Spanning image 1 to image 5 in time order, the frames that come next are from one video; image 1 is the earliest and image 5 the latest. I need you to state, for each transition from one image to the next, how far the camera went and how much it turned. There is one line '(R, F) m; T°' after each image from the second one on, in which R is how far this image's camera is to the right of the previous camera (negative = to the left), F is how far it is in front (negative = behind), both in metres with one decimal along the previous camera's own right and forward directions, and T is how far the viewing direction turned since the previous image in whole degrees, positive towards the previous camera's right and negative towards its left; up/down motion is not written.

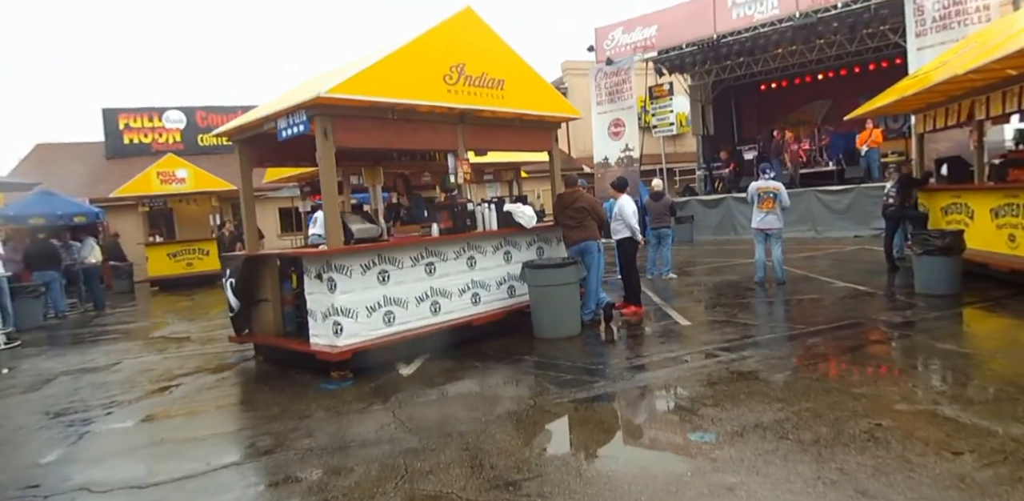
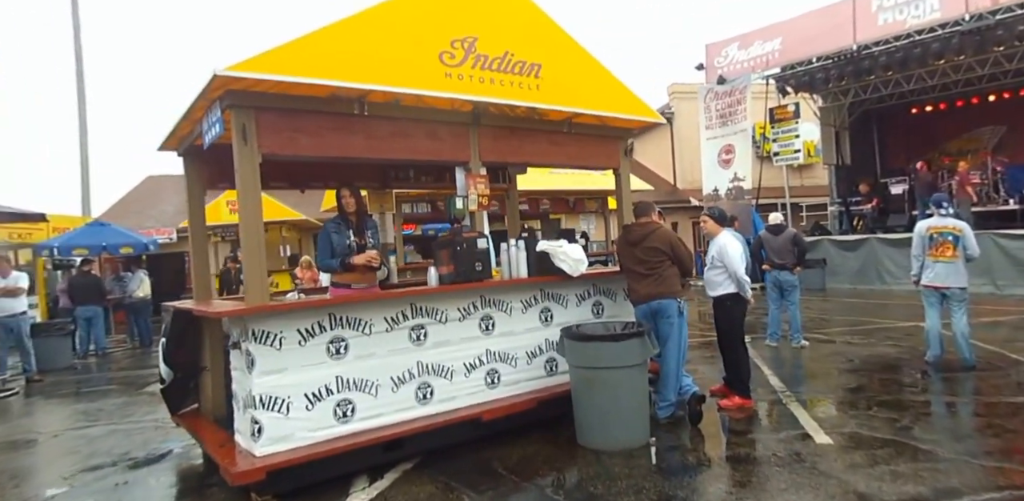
(+0.6, +2.3) m; -11°
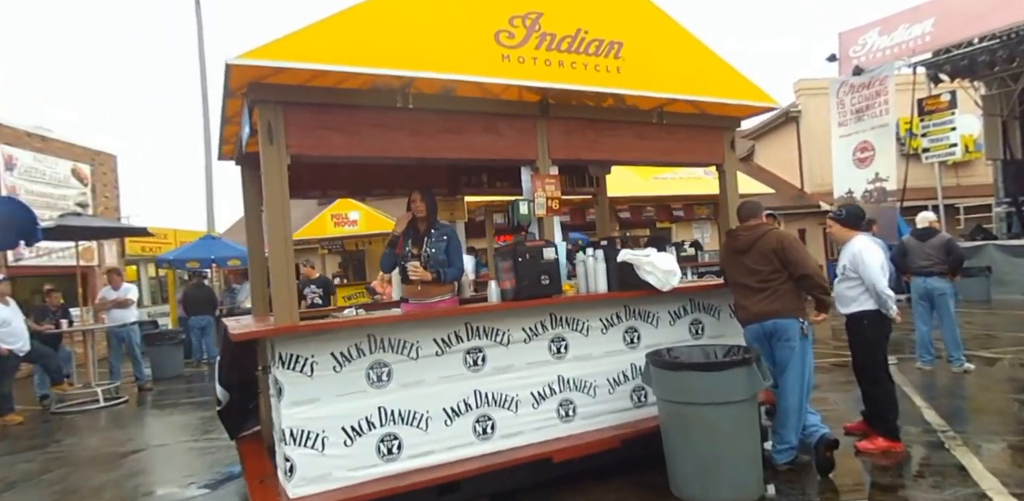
(+0.3, +0.7) m; -11°
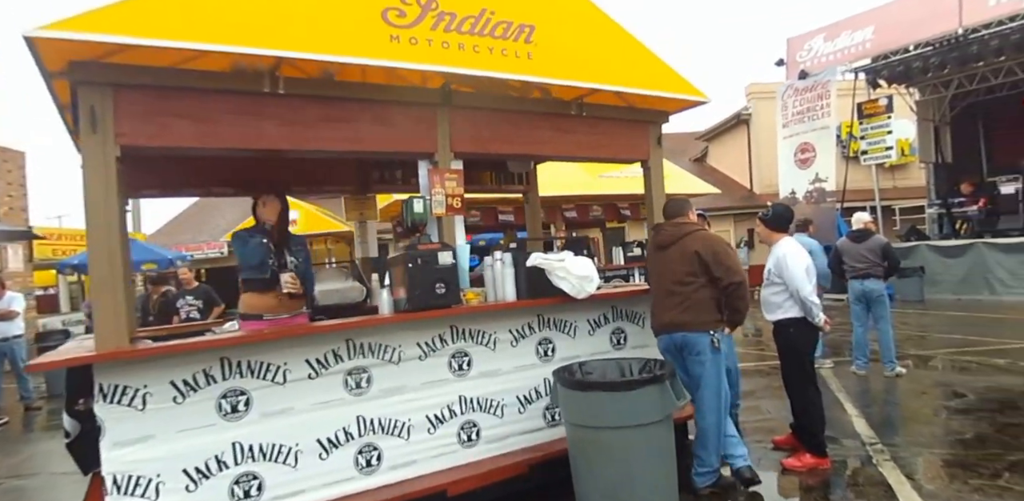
(+0.4, +0.4) m; +4°
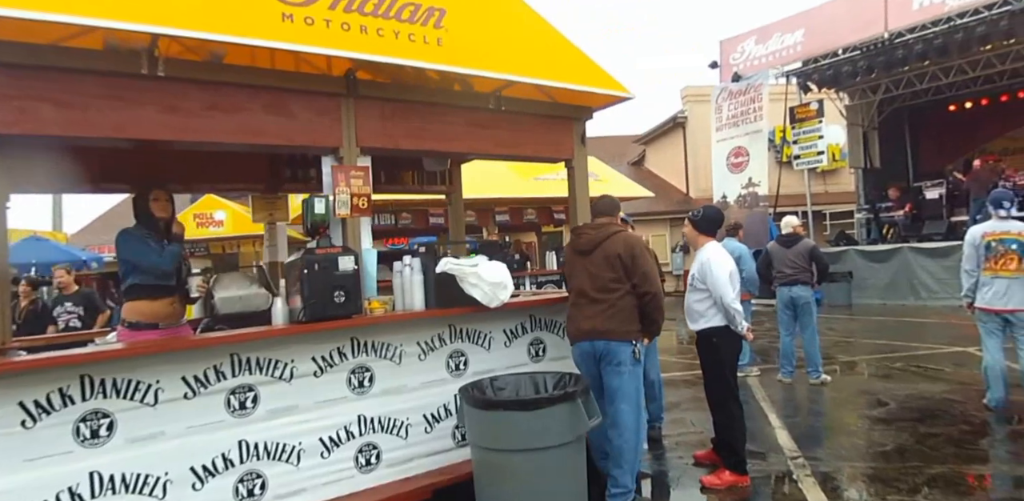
(+0.2, +0.2) m; +5°
